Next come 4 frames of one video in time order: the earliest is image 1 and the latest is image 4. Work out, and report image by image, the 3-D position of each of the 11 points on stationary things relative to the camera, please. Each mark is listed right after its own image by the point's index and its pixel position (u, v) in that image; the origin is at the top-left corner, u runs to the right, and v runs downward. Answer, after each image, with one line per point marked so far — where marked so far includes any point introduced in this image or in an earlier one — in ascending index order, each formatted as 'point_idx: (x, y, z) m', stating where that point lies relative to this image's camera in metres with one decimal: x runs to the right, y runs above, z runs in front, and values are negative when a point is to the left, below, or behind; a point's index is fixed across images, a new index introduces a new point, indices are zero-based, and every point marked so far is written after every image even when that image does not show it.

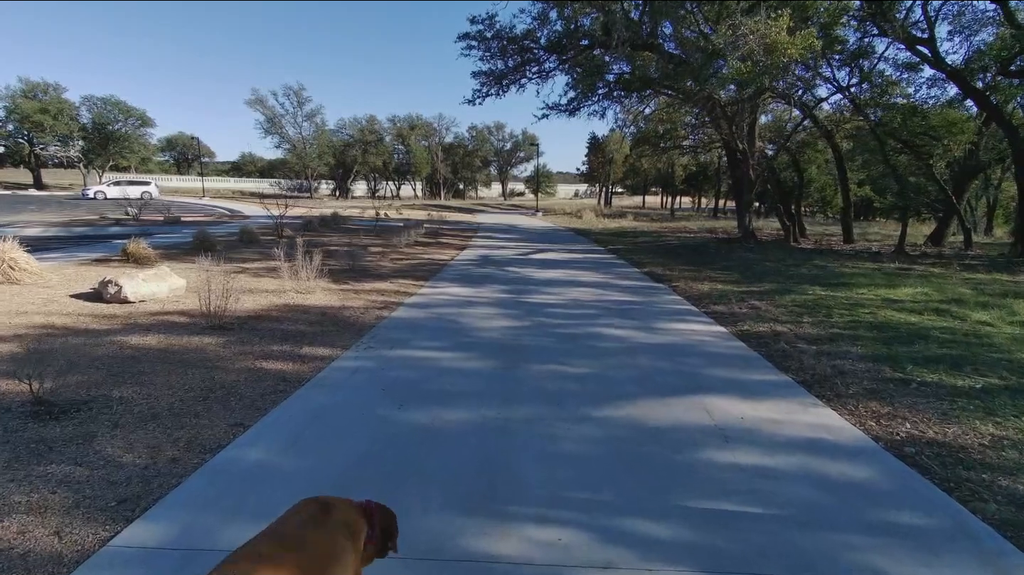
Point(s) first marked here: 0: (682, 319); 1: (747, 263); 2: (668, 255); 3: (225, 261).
0: (+2.4, -0.5, +7.6) m
1: (+6.0, +0.6, +13.6) m
2: (+4.5, +0.9, +15.4) m
3: (-6.2, +0.6, +11.5) m
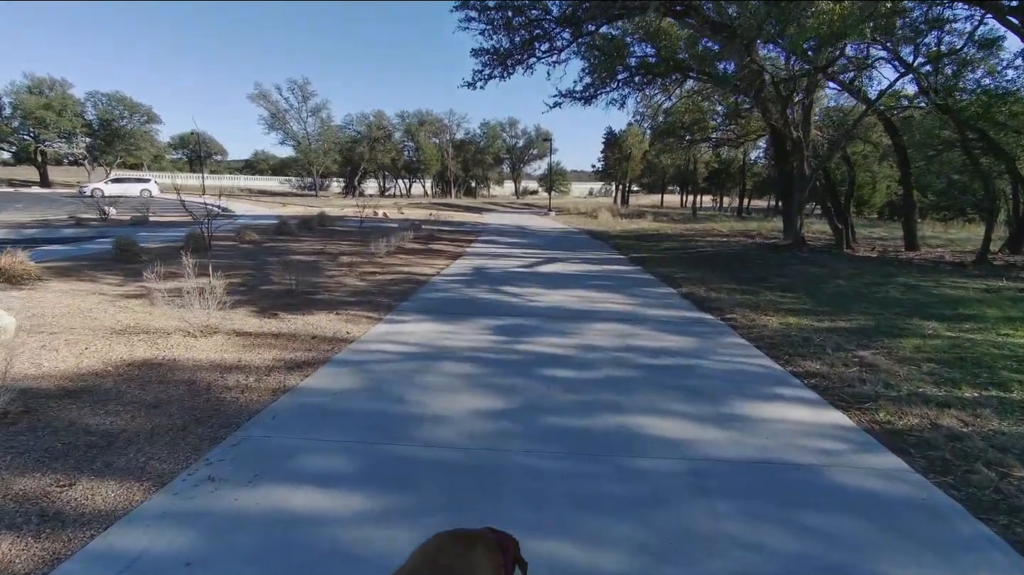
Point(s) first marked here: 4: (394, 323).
0: (+2.2, -0.9, +4.8) m
1: (+5.9, +0.1, +10.6) m
2: (+4.5, +0.5, +12.5) m
3: (-6.3, +0.1, +8.8) m
4: (-1.5, -0.5, +6.9) m
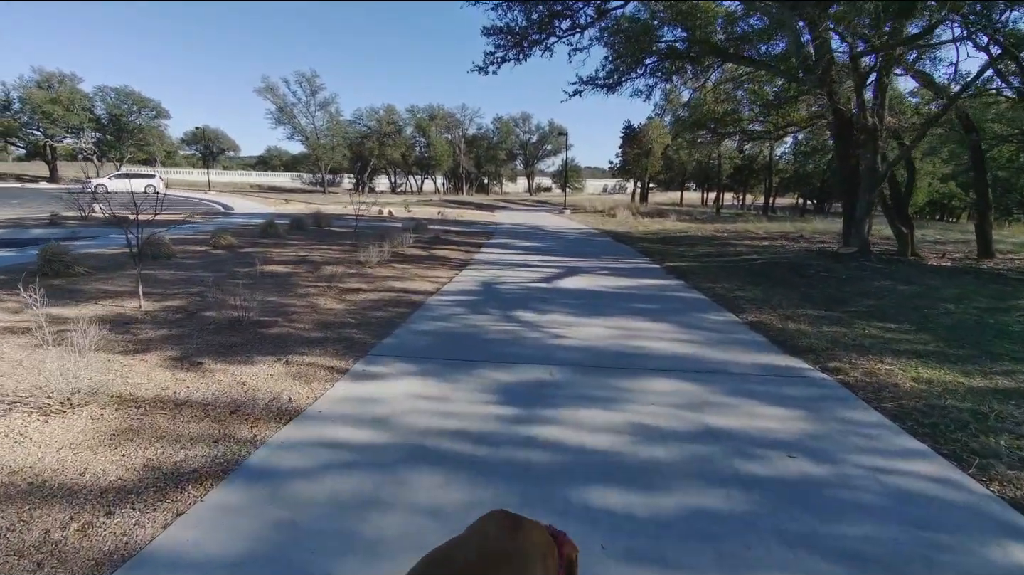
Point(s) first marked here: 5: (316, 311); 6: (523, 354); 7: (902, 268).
0: (+2.4, -1.3, +2.6) m
1: (+6.2, -0.2, +8.3) m
2: (+4.8, +0.1, +10.3) m
3: (-6.0, -0.2, +6.9) m
4: (-1.4, -0.8, +4.8) m
5: (-2.7, -0.3, +7.3) m
6: (+0.1, -0.7, +5.7) m
7: (+8.5, +0.4, +11.6) m
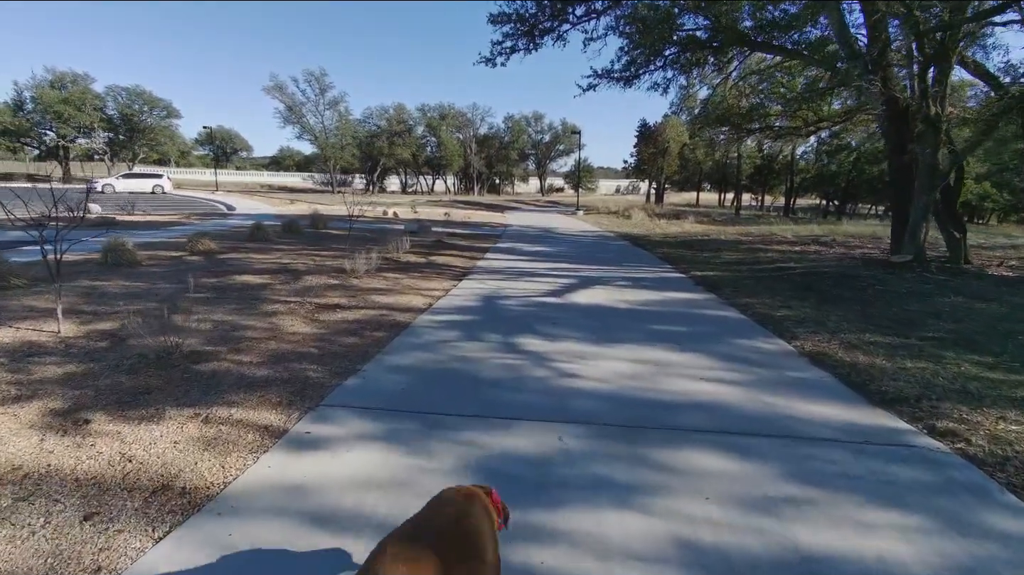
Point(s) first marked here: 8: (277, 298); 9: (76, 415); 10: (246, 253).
0: (+2.3, -1.6, +1.2) m
1: (+6.3, -0.5, +6.9) m
2: (+4.9, -0.2, +8.8) m
3: (-6.0, -0.4, +5.7) m
4: (-1.4, -1.1, +3.5) m
5: (-2.7, -0.5, +6.0) m
6: (+0.1, -0.9, +4.4) m
7: (+8.6, +0.1, +10.1) m
8: (-3.5, -0.1, +7.9) m
9: (-3.1, -0.9, +3.8) m
10: (-5.9, +0.8, +11.8) m
